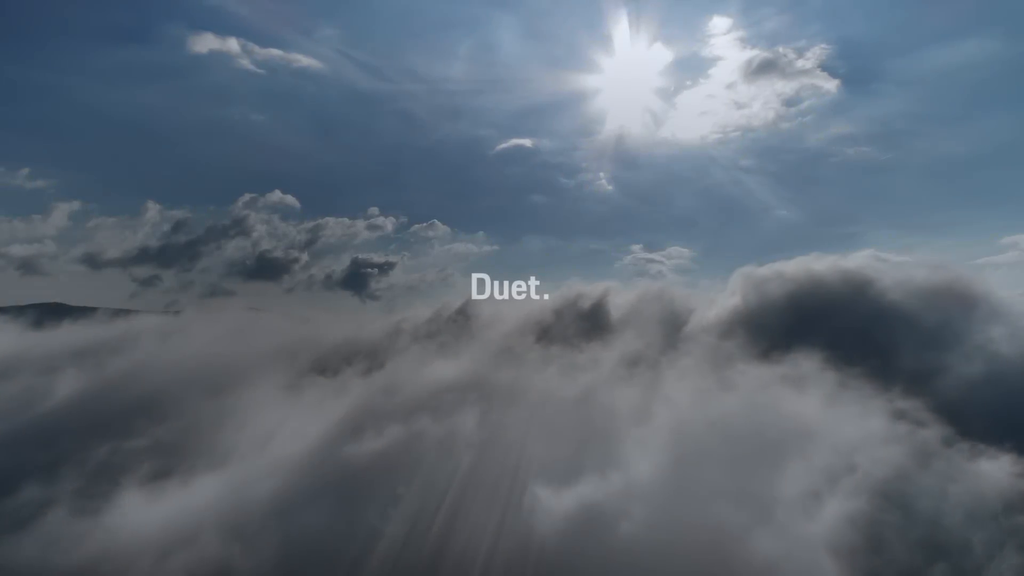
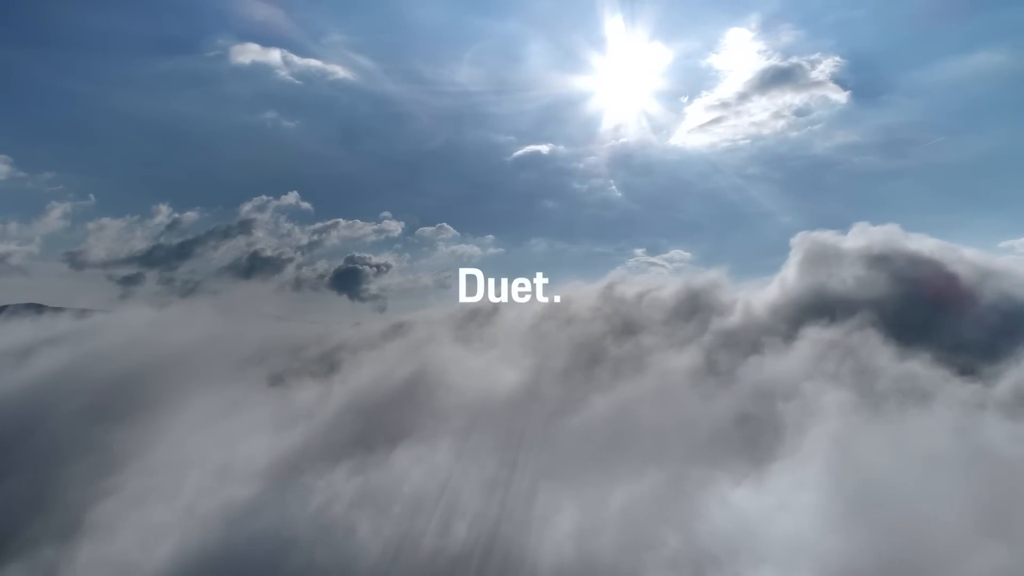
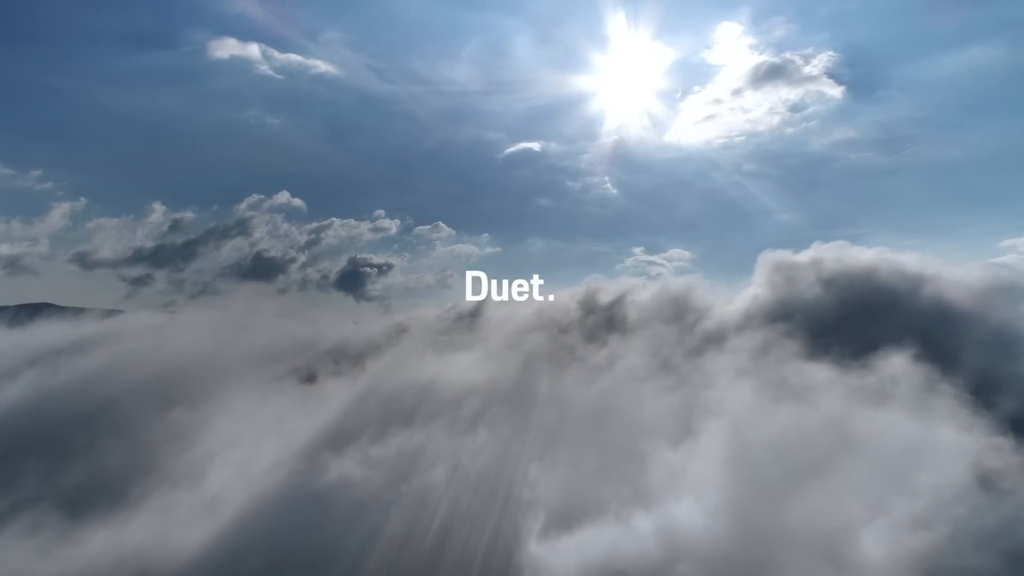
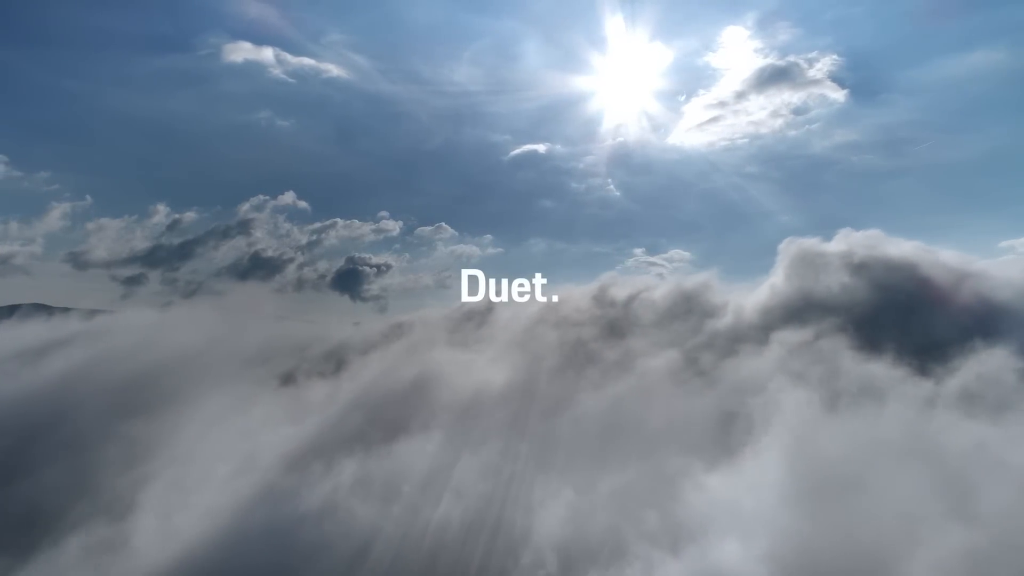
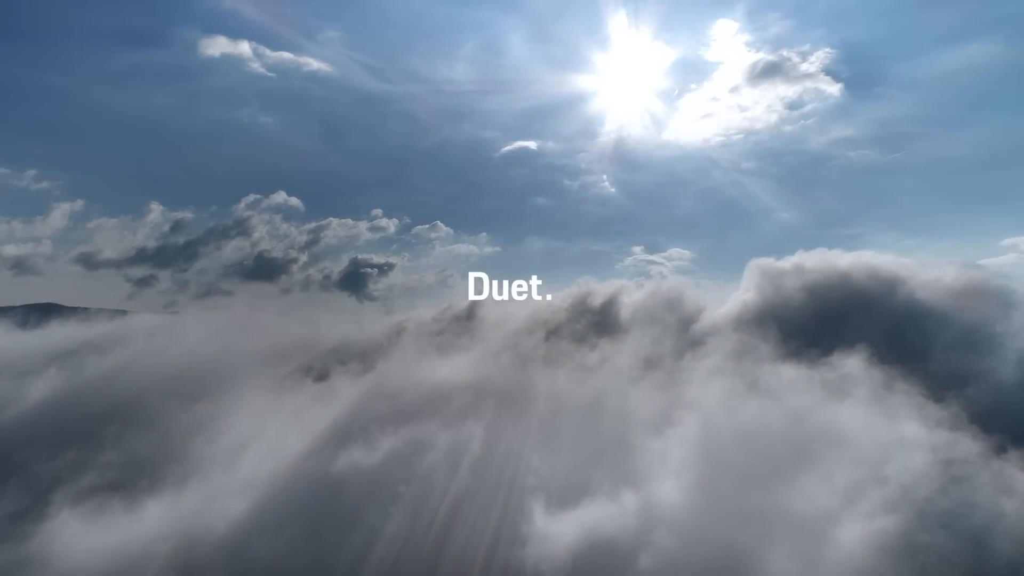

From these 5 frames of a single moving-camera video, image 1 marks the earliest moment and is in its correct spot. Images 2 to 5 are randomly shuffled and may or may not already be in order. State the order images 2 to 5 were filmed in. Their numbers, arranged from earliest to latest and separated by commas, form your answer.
5, 3, 4, 2
